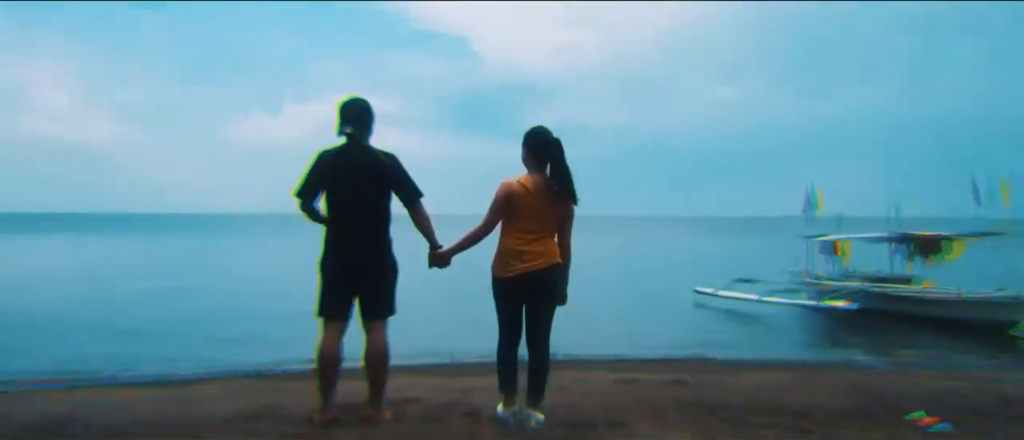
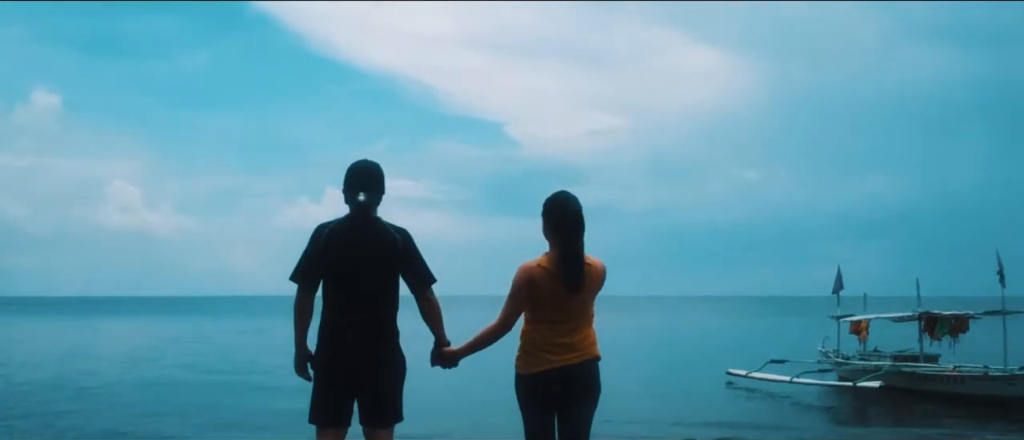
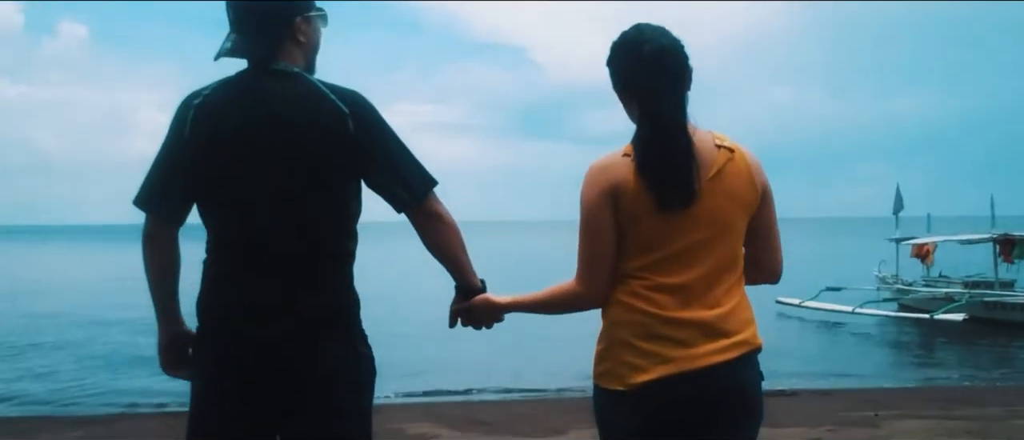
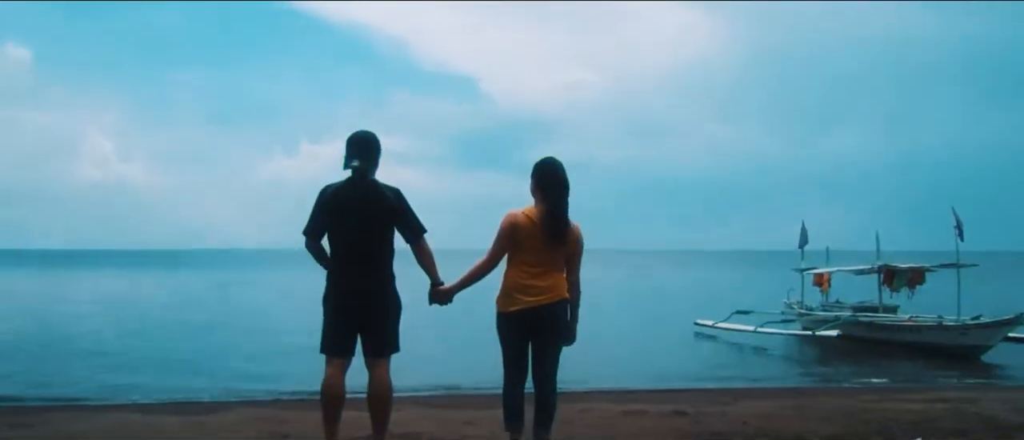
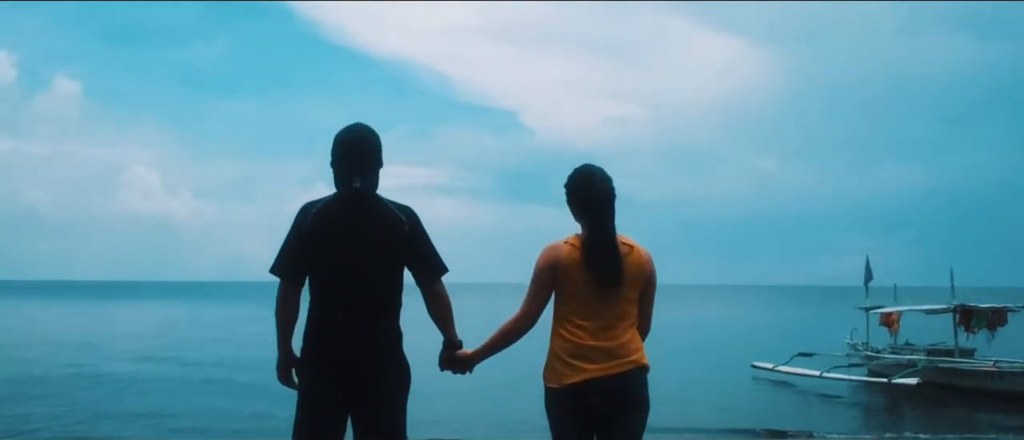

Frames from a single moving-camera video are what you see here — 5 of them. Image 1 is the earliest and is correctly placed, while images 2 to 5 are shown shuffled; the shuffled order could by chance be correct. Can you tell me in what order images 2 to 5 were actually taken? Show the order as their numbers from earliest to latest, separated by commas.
4, 2, 5, 3
